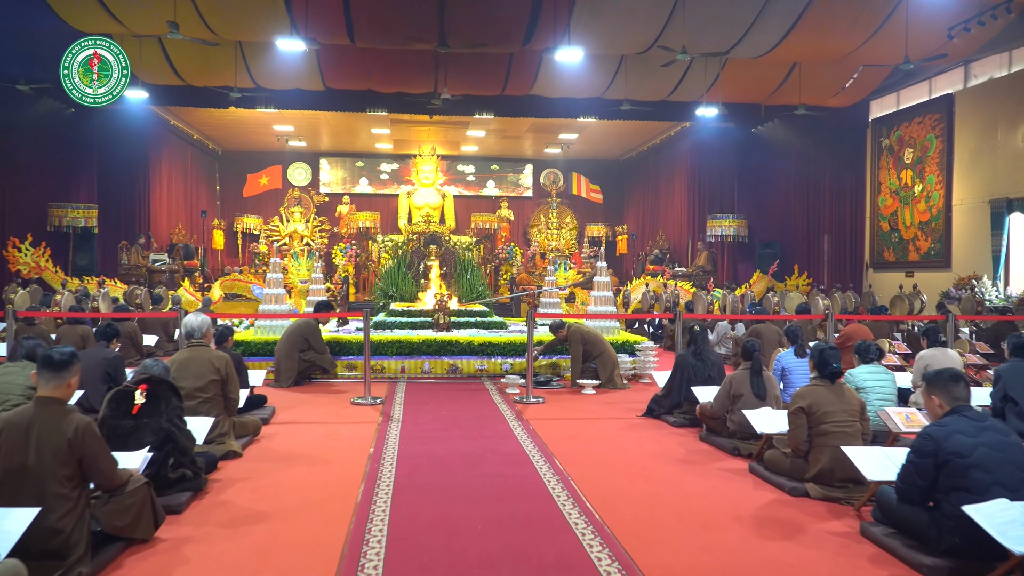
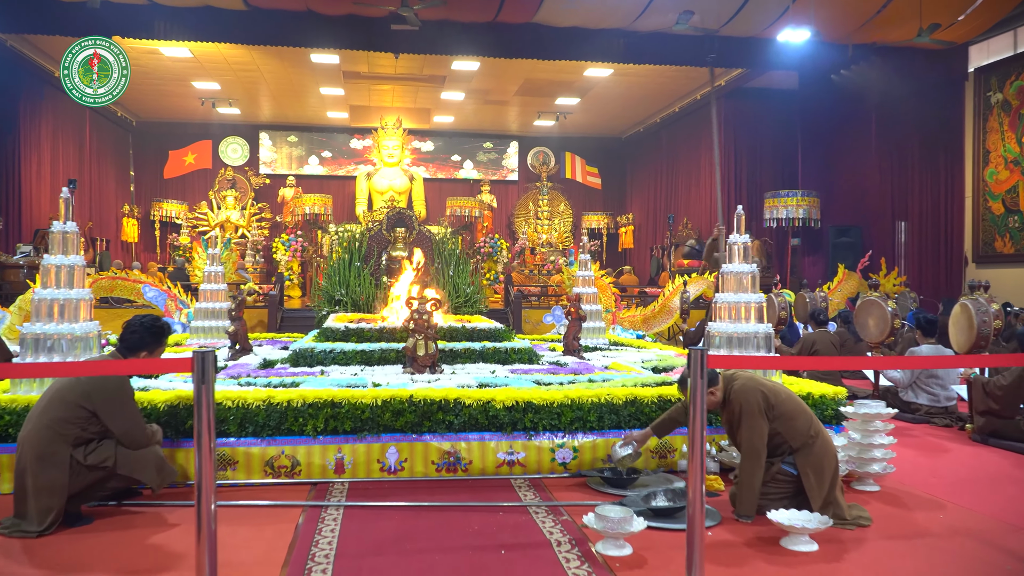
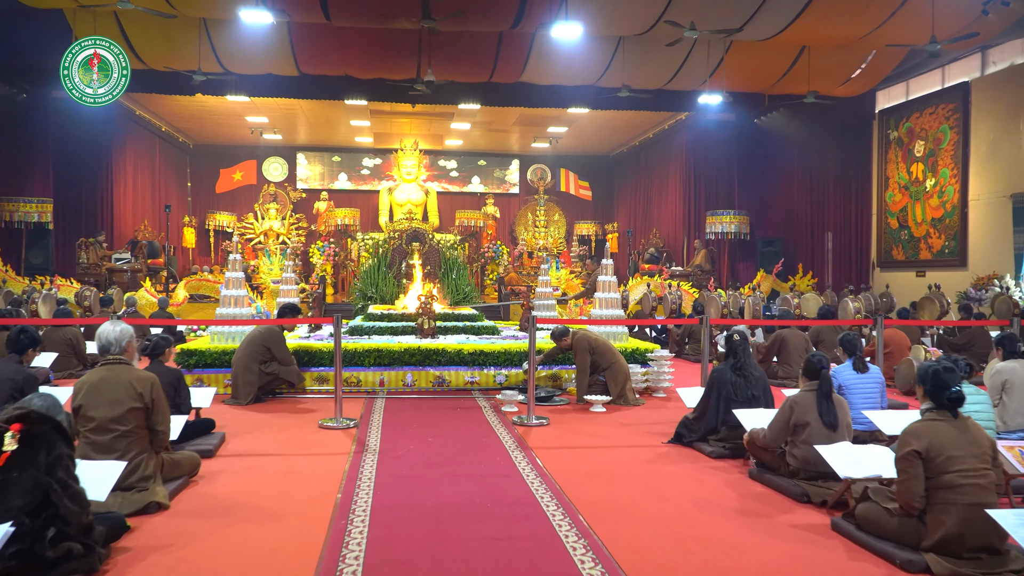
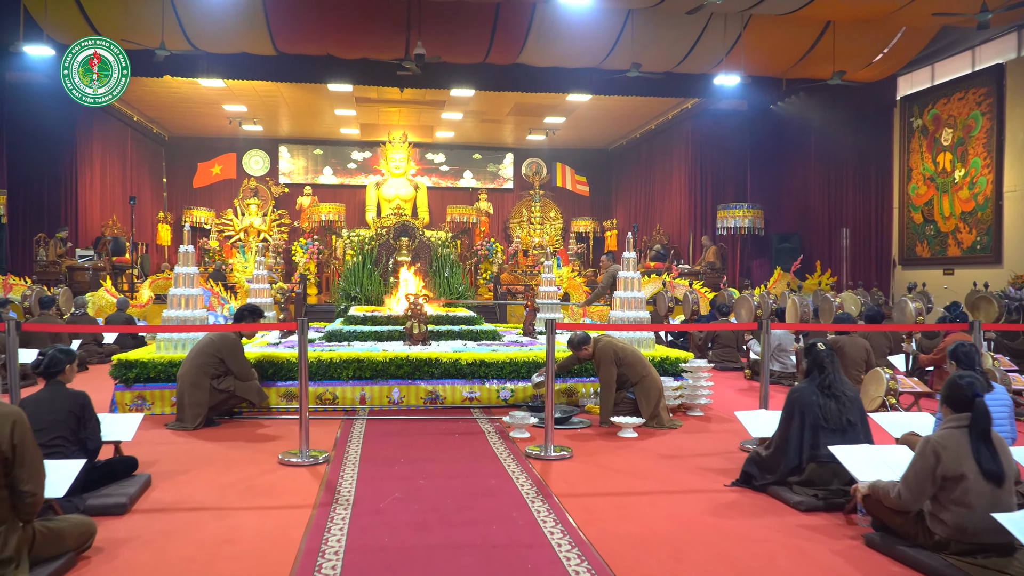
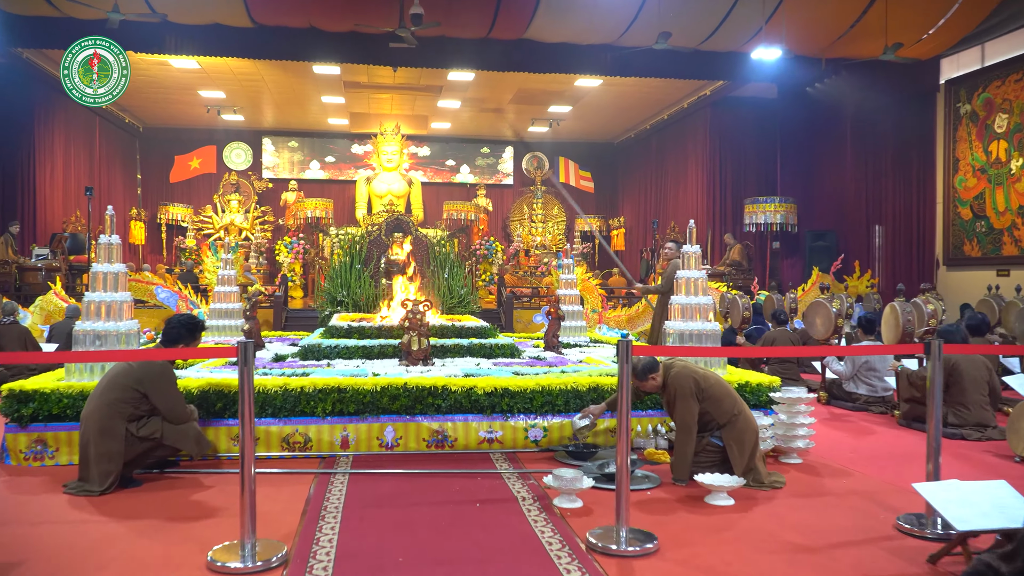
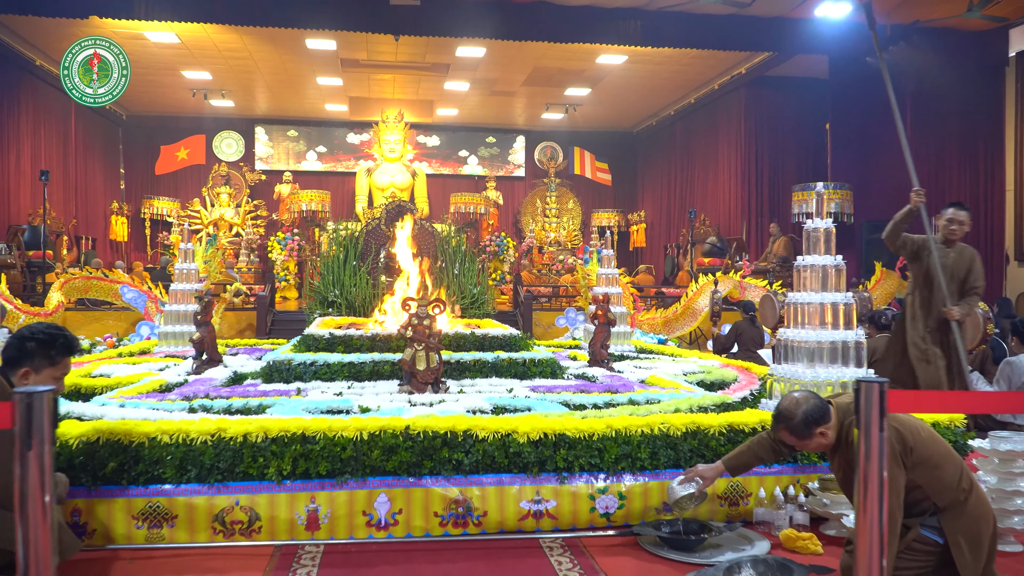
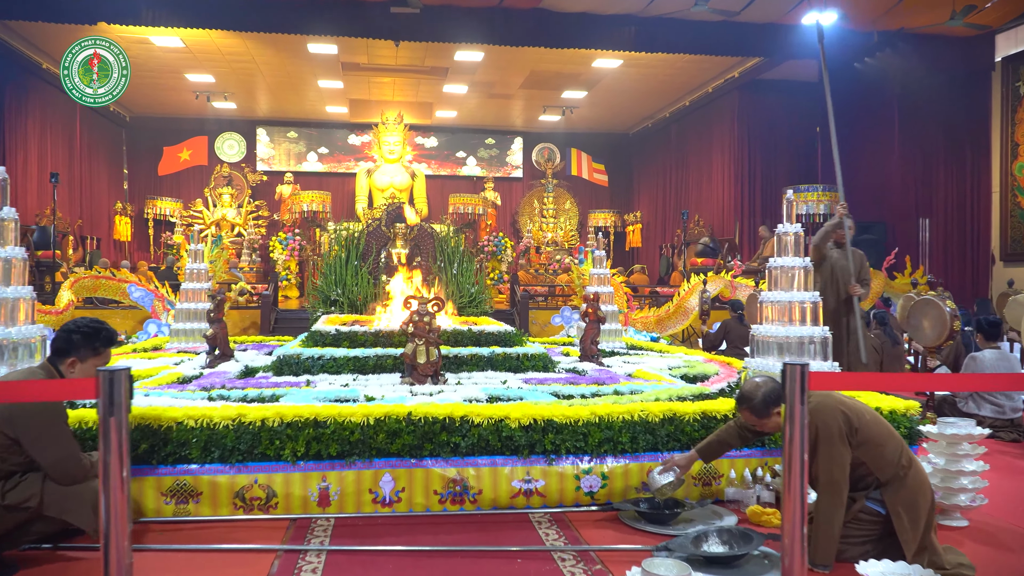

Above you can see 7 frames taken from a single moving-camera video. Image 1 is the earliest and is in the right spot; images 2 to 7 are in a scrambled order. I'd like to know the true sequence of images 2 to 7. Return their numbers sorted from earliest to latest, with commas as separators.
3, 4, 5, 2, 7, 6
